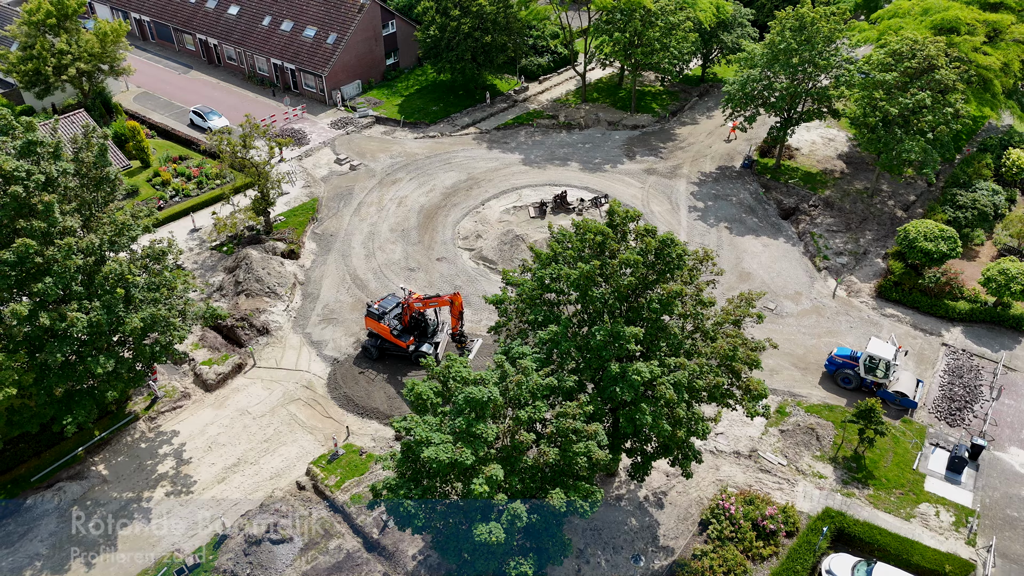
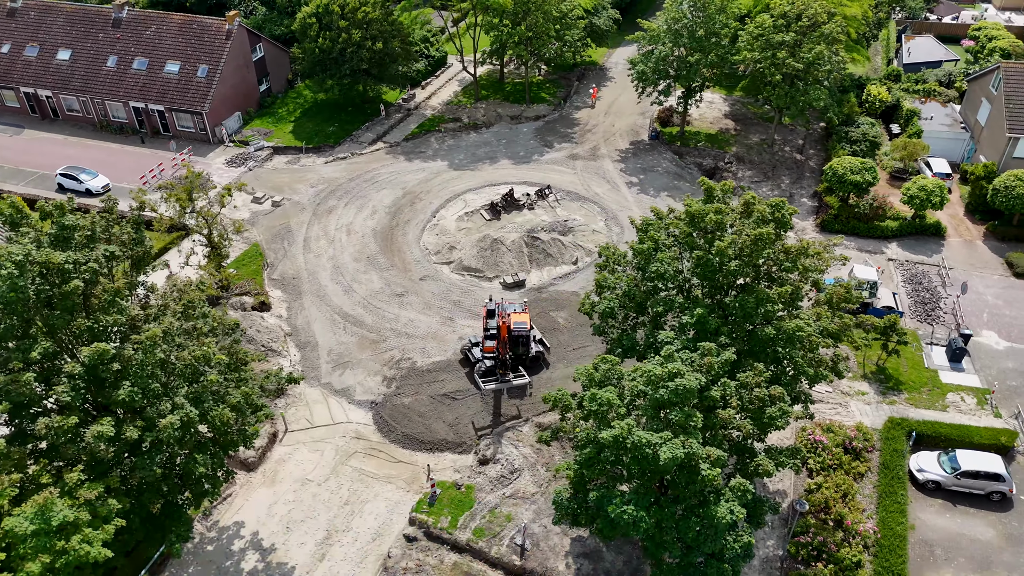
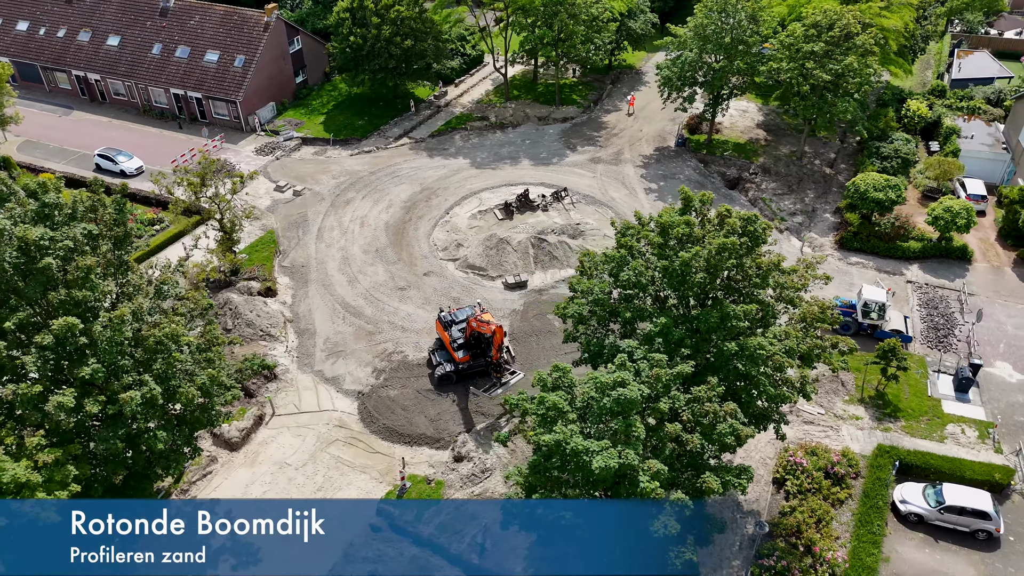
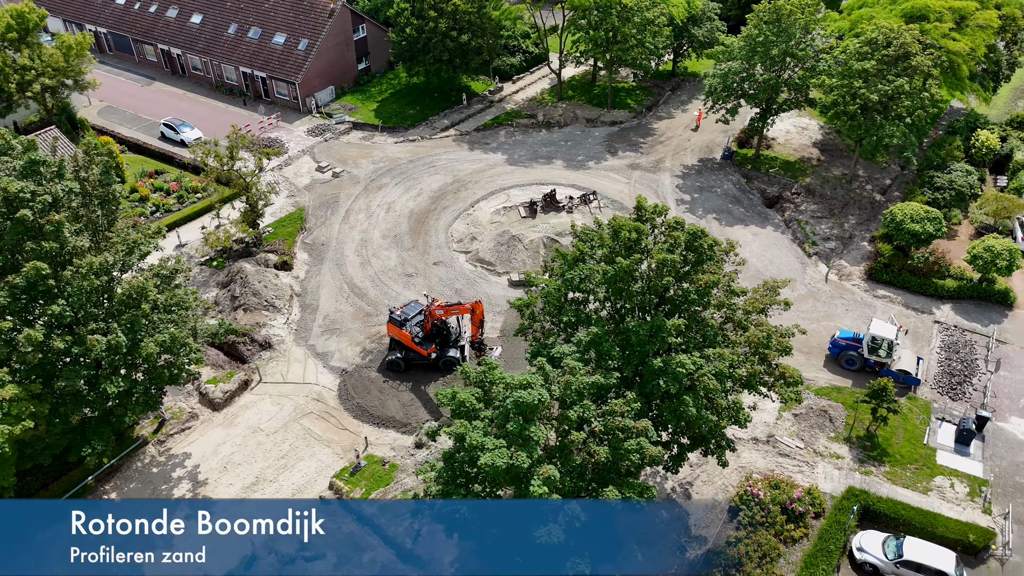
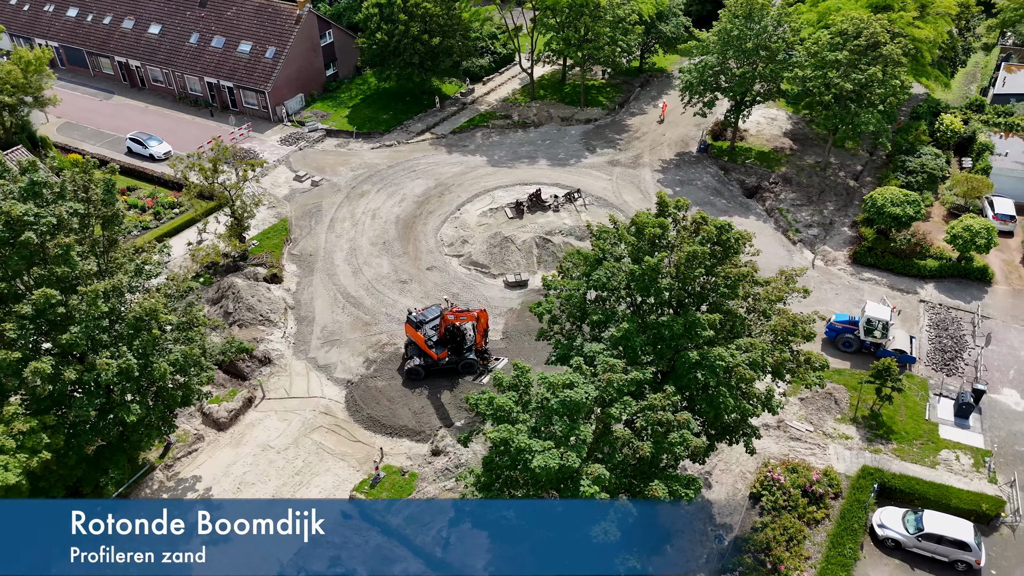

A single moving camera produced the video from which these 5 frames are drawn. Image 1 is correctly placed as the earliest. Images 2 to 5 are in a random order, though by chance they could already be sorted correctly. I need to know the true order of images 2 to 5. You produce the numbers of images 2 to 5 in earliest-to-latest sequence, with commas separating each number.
4, 5, 3, 2
